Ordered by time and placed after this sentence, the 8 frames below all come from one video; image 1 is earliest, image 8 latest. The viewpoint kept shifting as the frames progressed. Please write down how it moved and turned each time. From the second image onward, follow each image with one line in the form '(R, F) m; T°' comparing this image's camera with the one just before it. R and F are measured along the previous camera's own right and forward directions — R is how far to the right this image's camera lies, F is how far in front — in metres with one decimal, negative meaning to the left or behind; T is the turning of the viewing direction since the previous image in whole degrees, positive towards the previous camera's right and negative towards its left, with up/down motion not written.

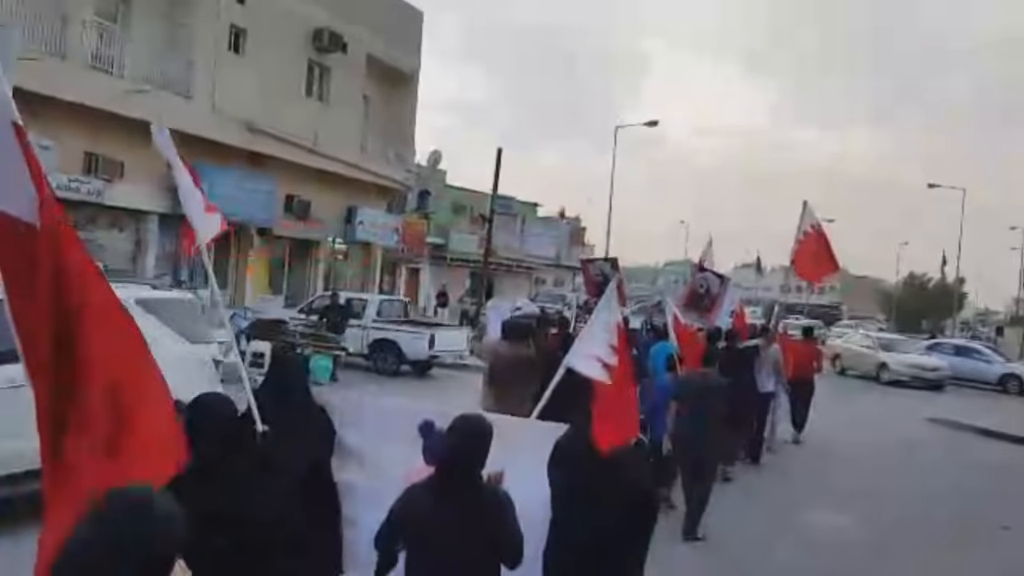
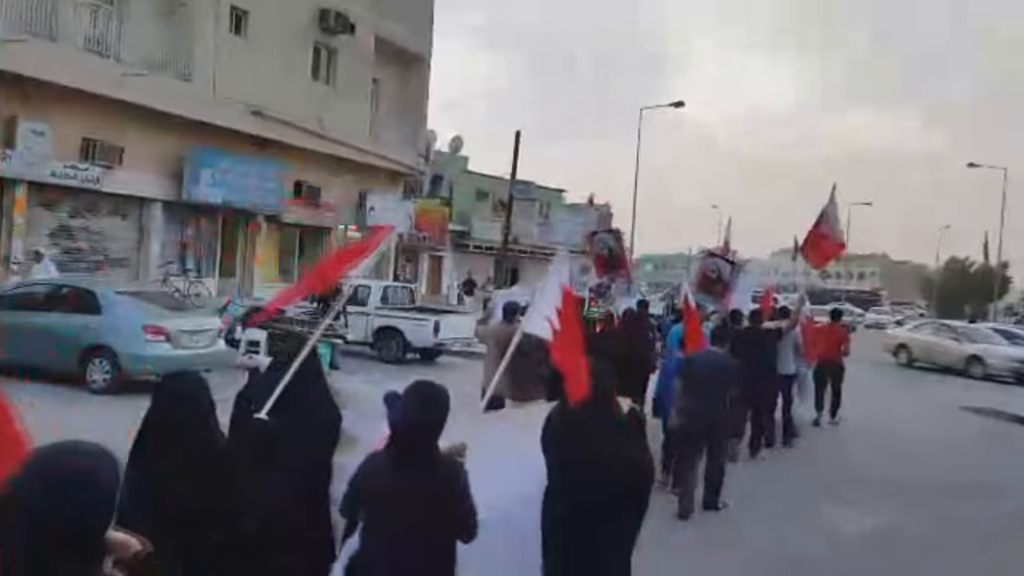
(+0.5, +0.7) m; -2°
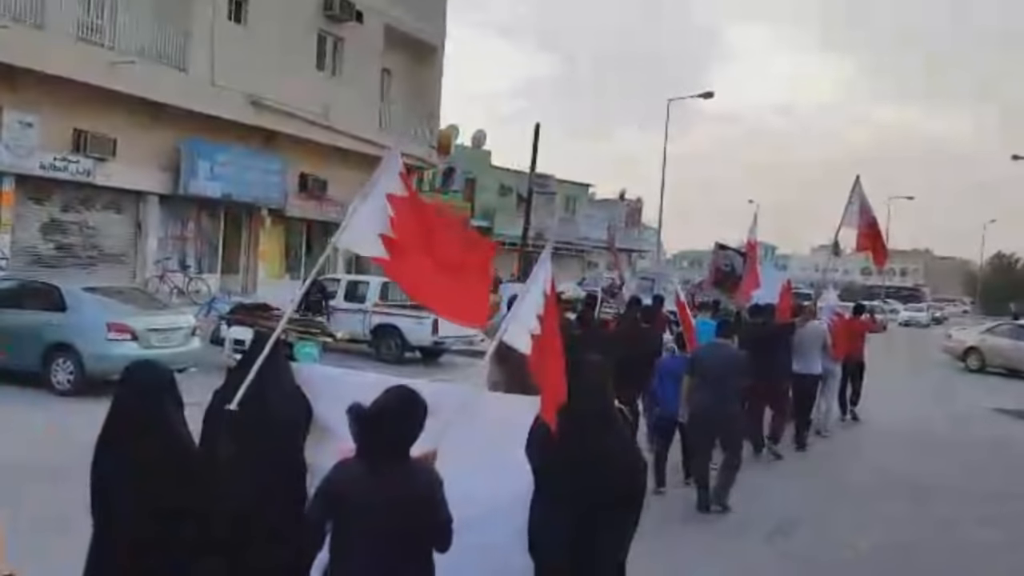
(+0.6, +0.8) m; -2°
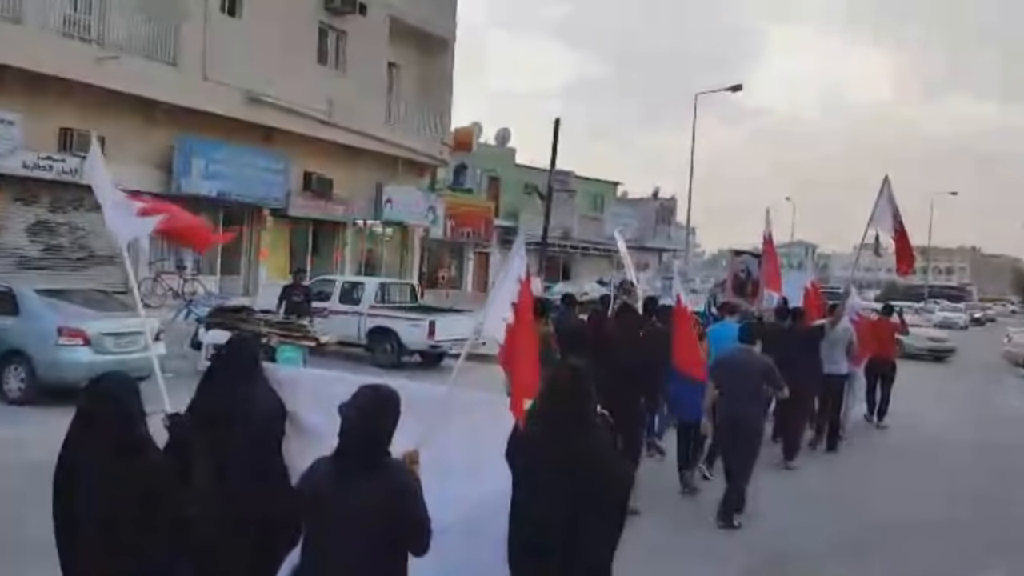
(+0.6, +0.9) m; -2°
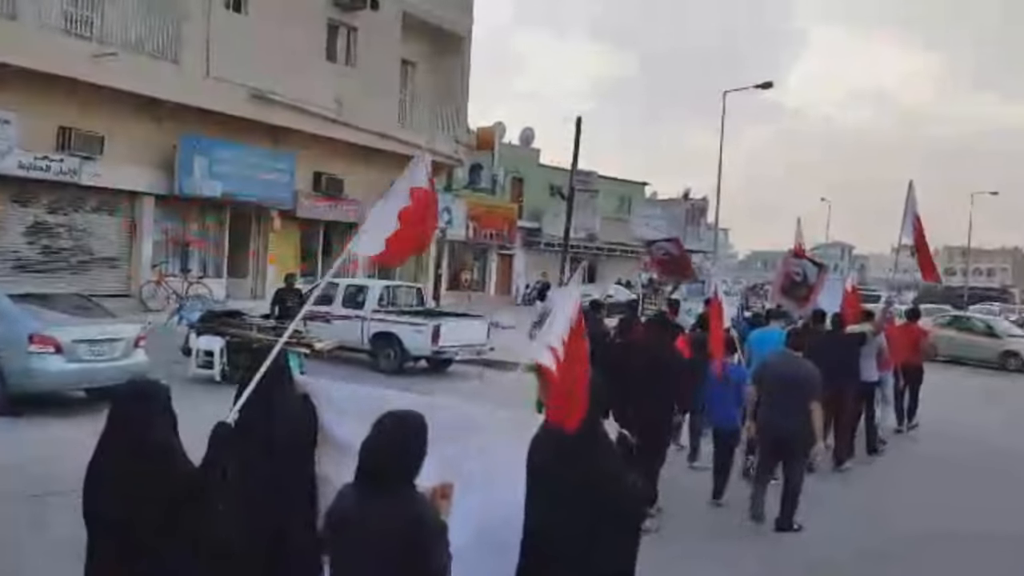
(+0.4, +0.7) m; -2°
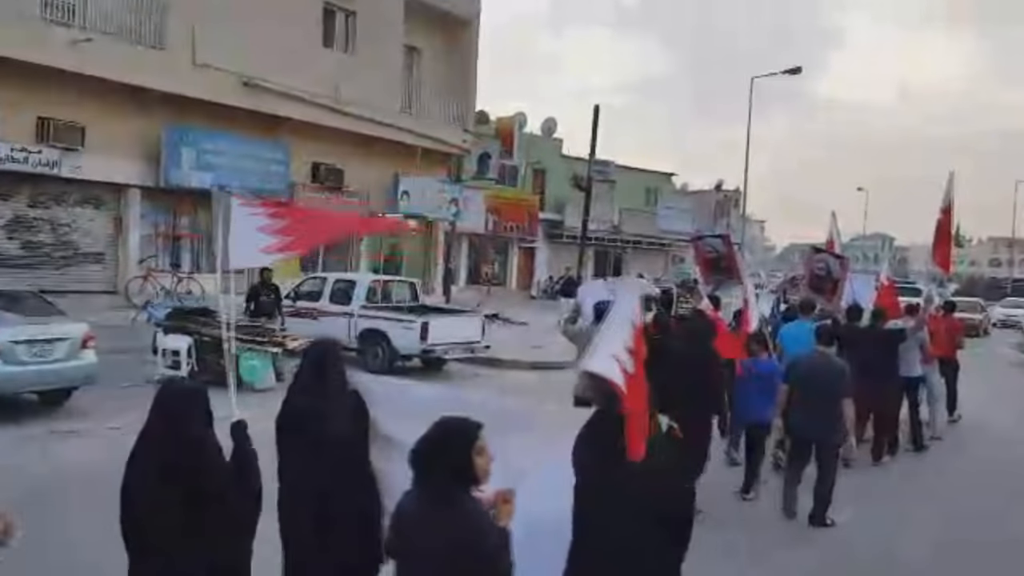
(+0.7, +0.9) m; -2°
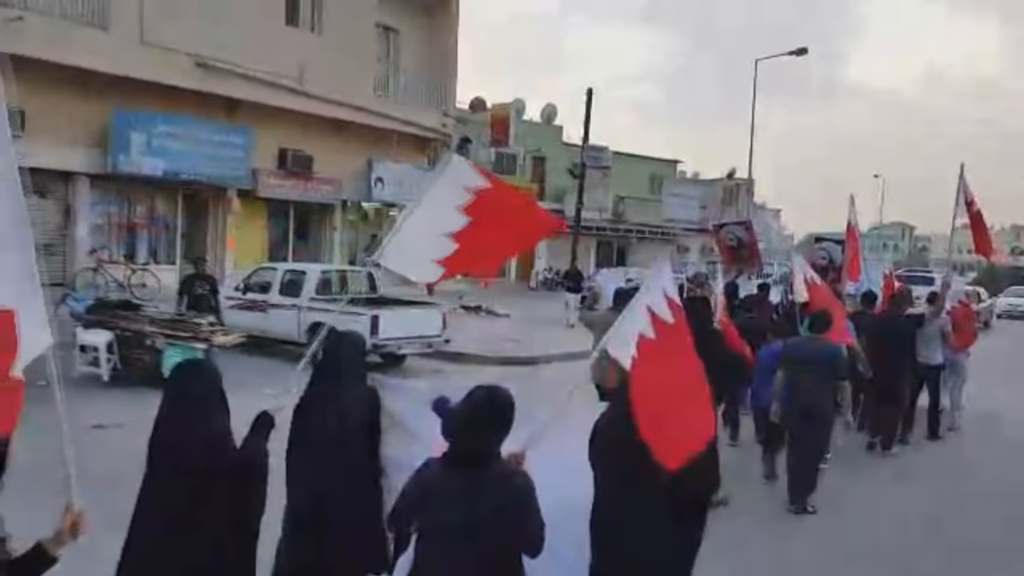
(+0.9, +1.0) m; -1°
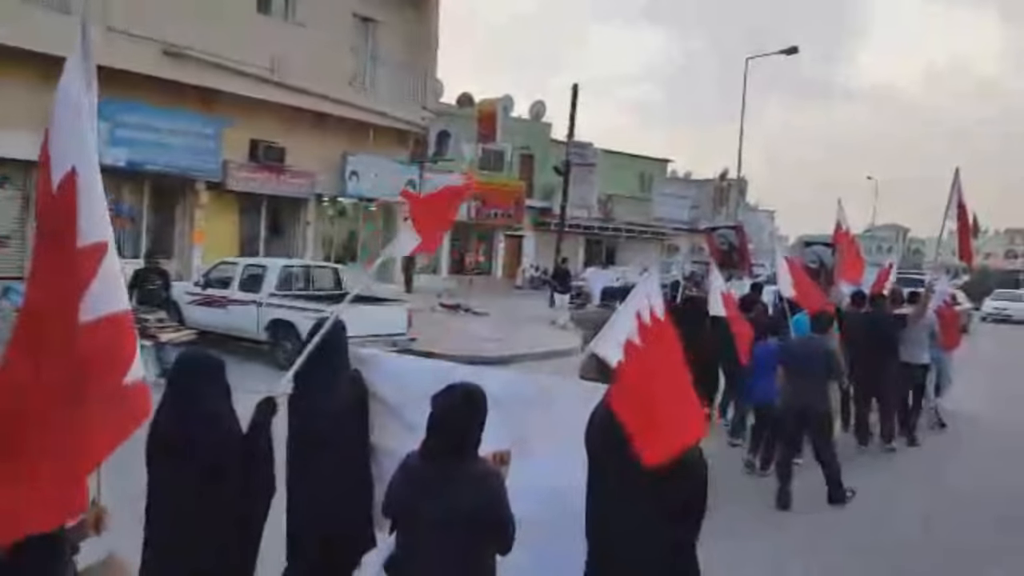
(+0.4, +0.5) m; 0°
